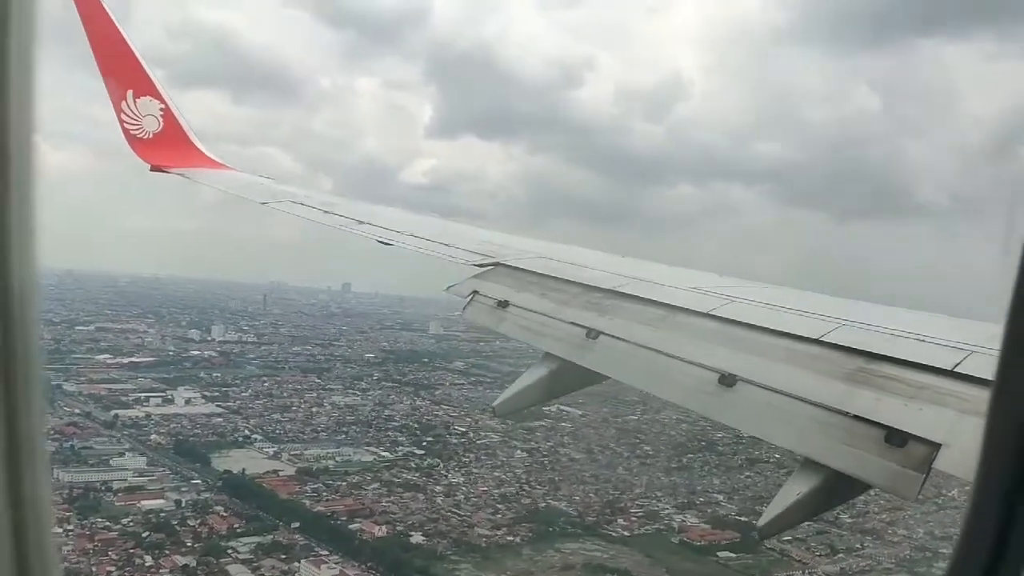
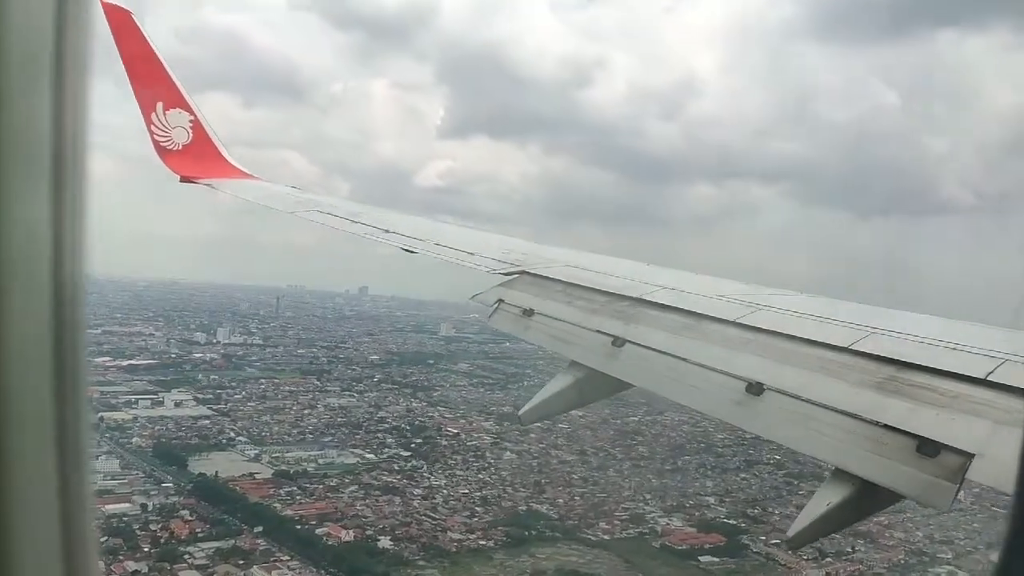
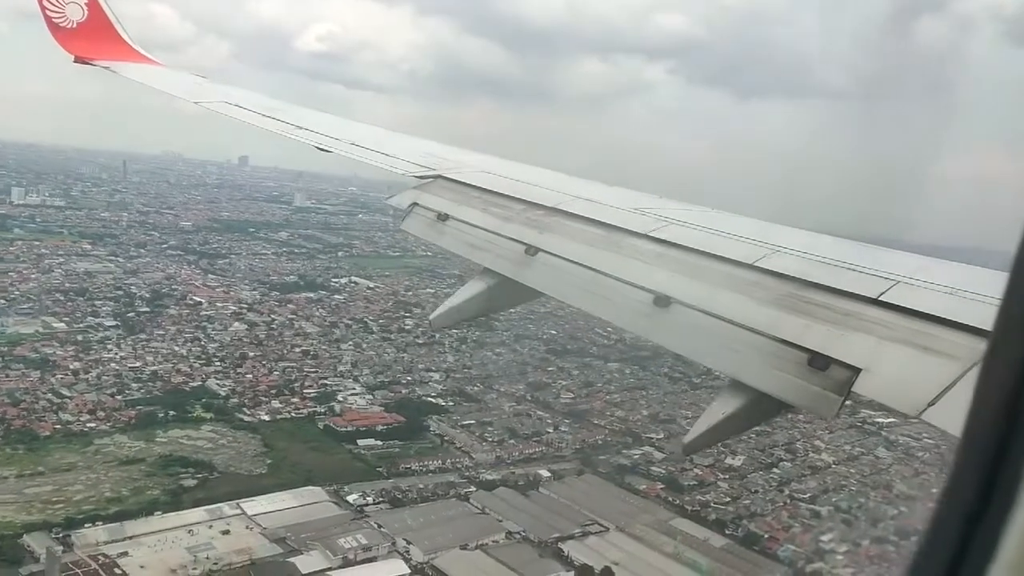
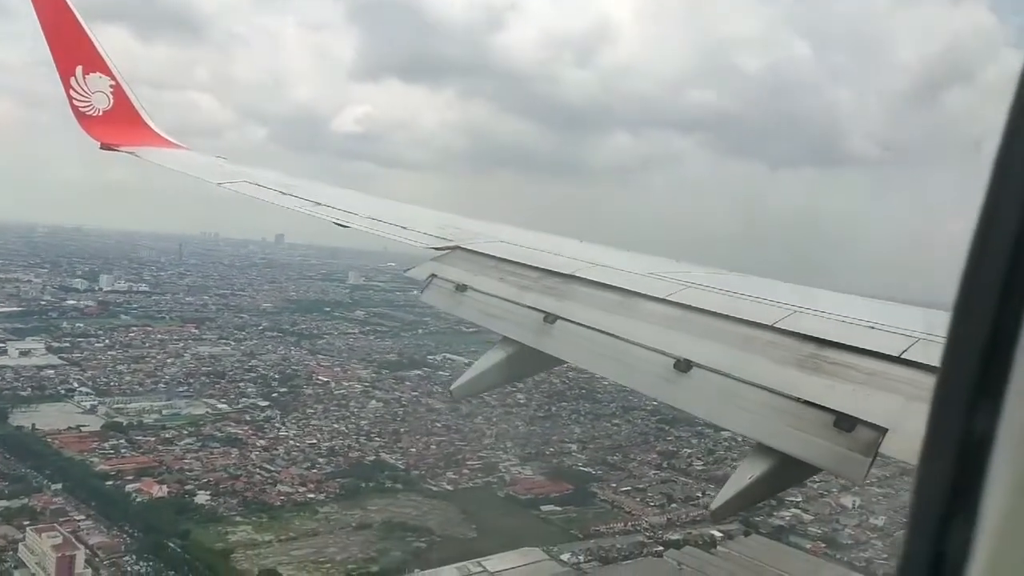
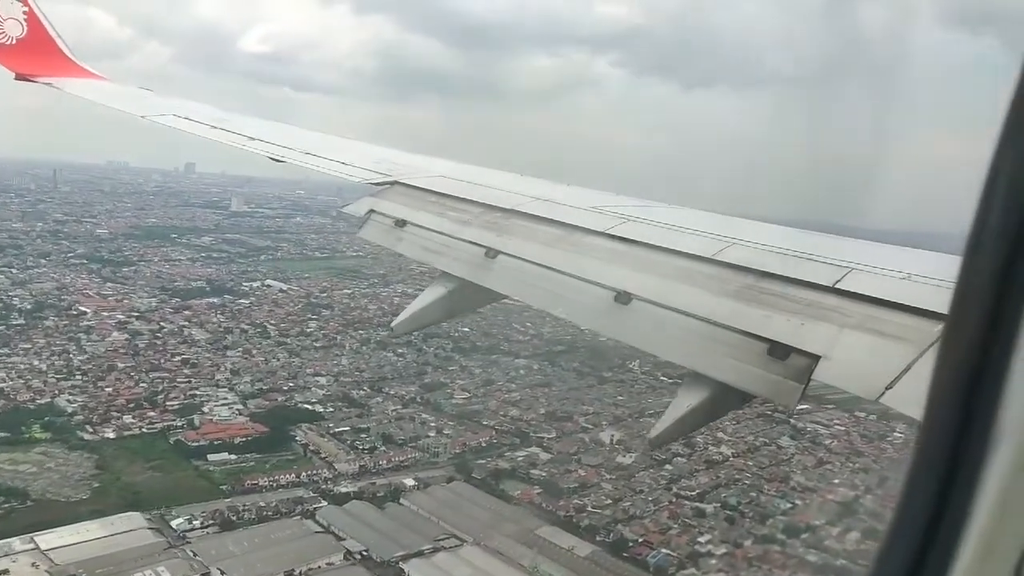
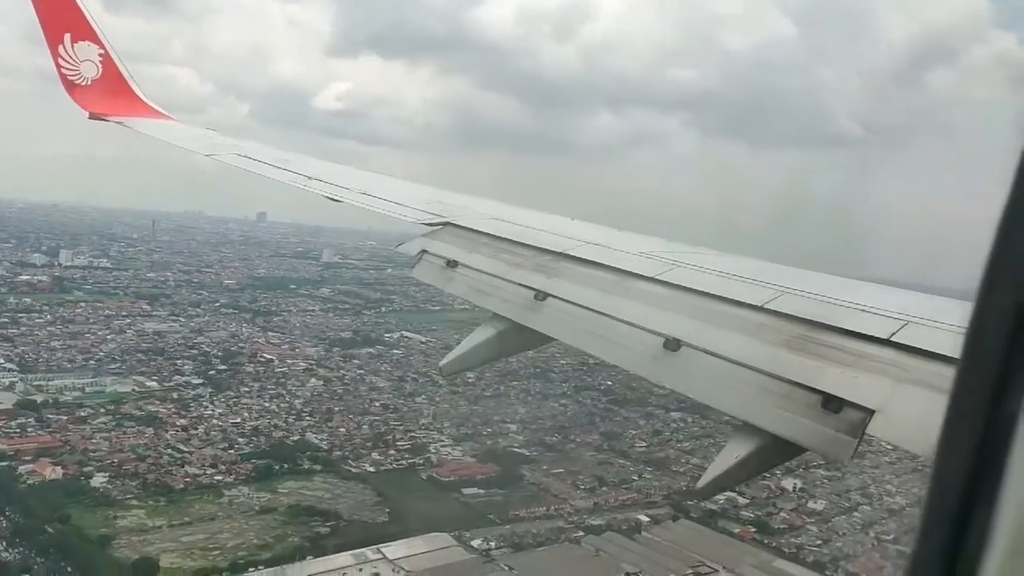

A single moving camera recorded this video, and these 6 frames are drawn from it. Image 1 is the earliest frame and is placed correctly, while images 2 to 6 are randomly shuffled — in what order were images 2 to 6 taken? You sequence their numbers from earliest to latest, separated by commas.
2, 4, 6, 3, 5
